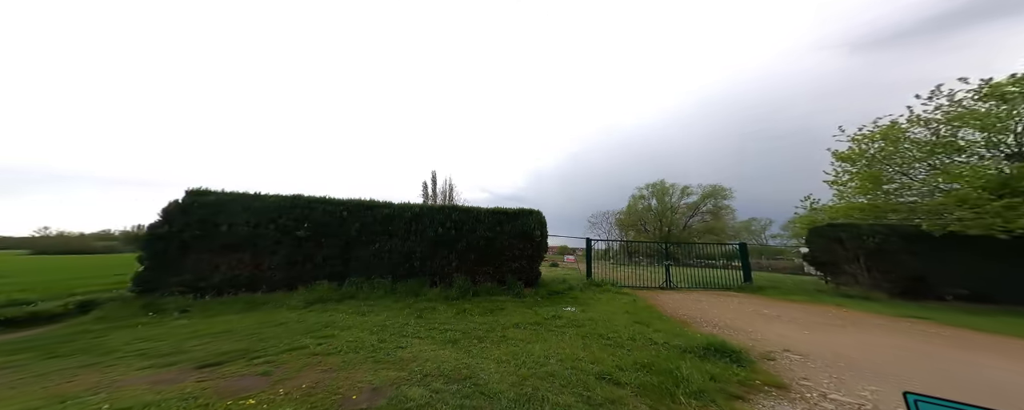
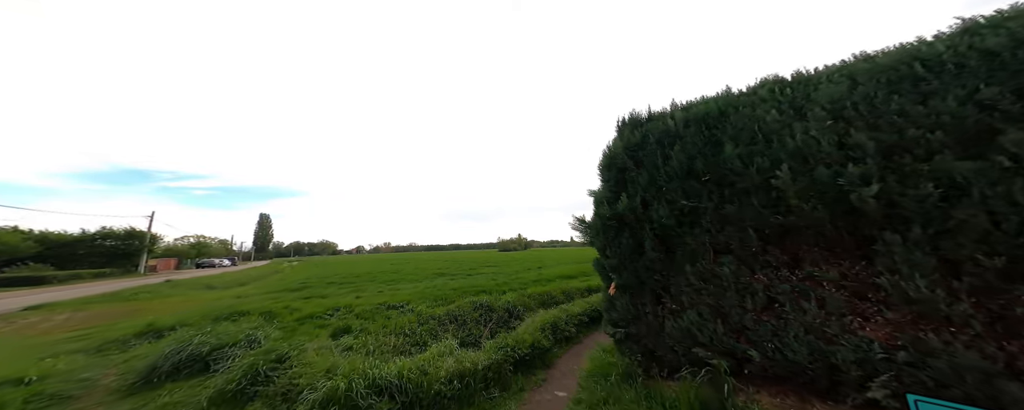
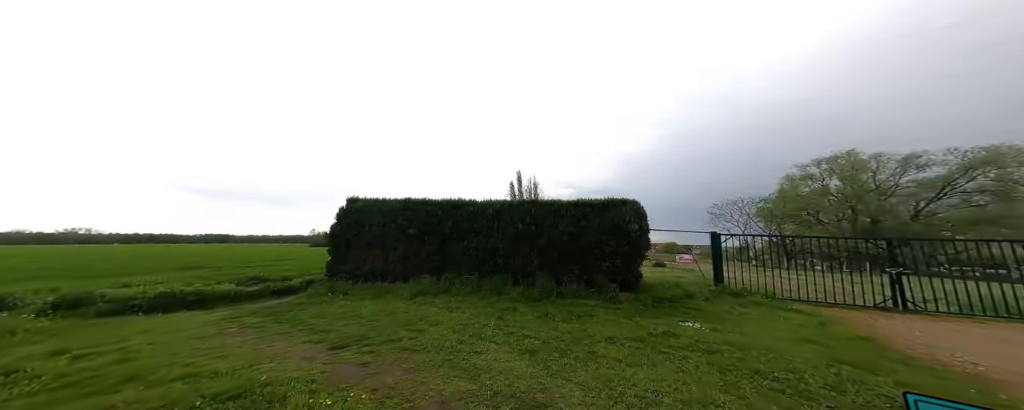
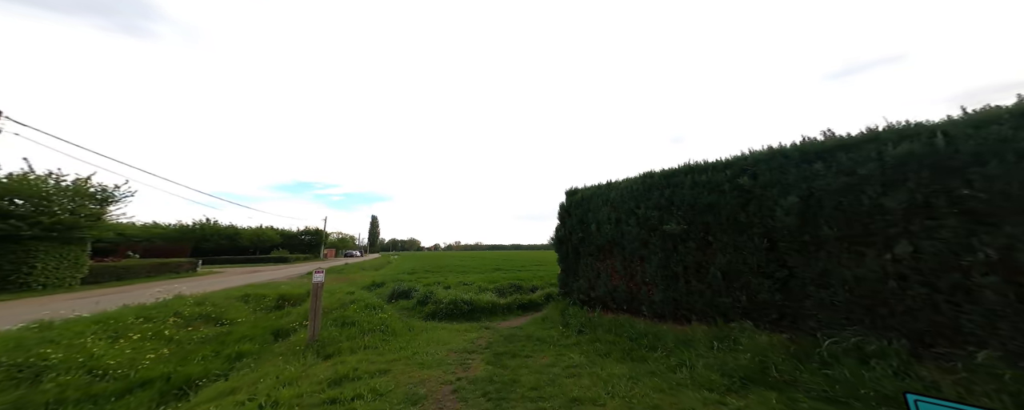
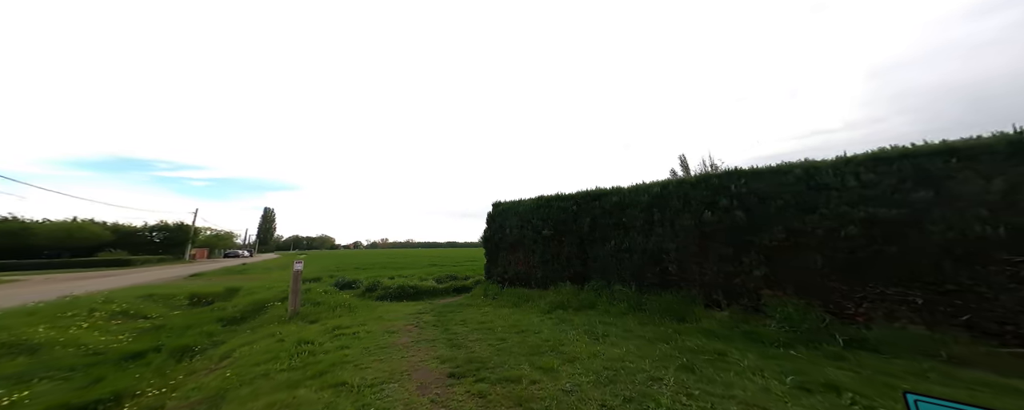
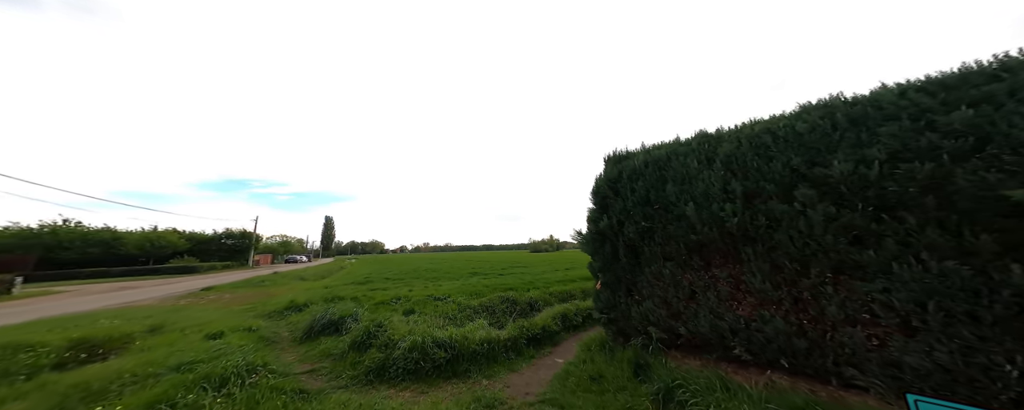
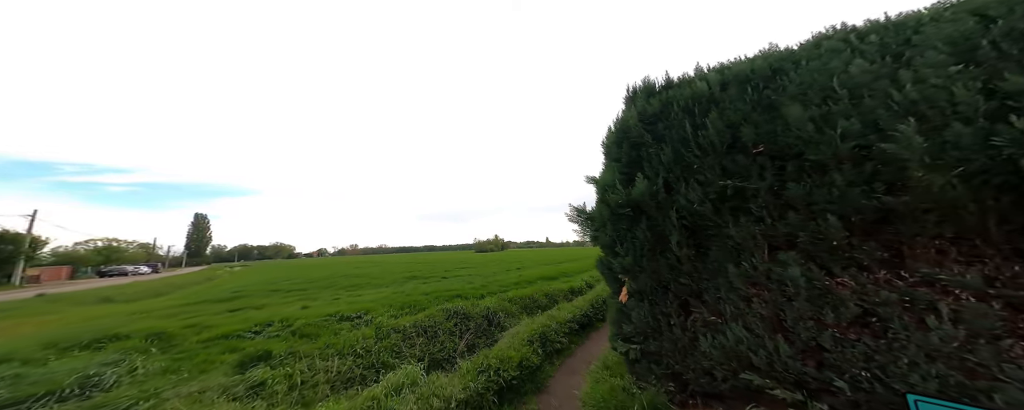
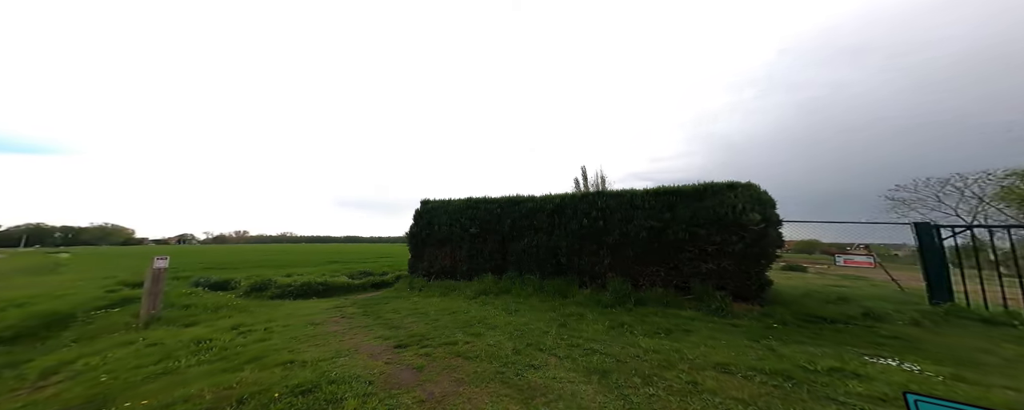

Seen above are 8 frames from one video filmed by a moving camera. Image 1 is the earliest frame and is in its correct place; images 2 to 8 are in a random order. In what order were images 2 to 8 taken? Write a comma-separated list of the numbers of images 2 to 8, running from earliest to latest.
3, 8, 5, 4, 6, 2, 7
